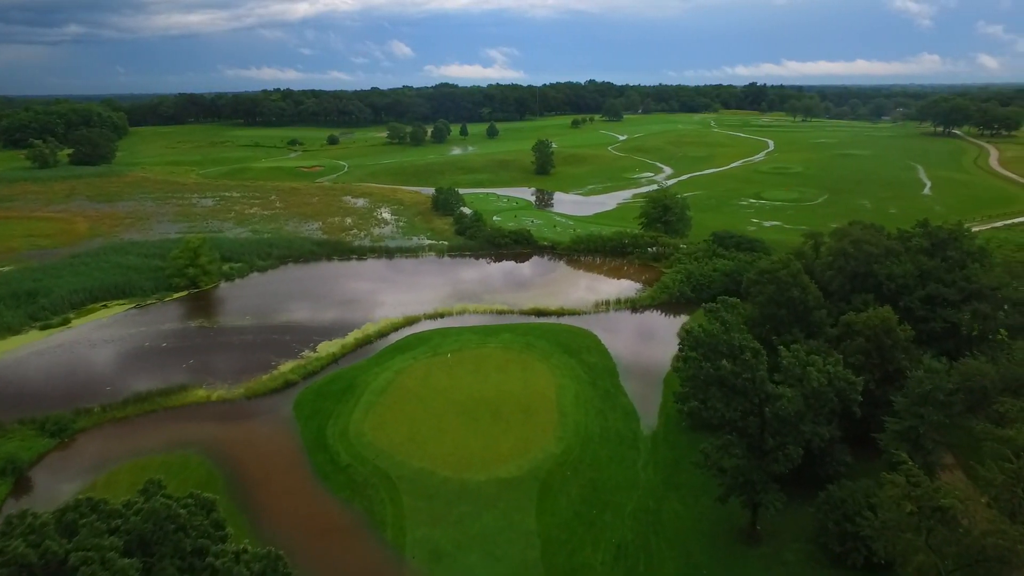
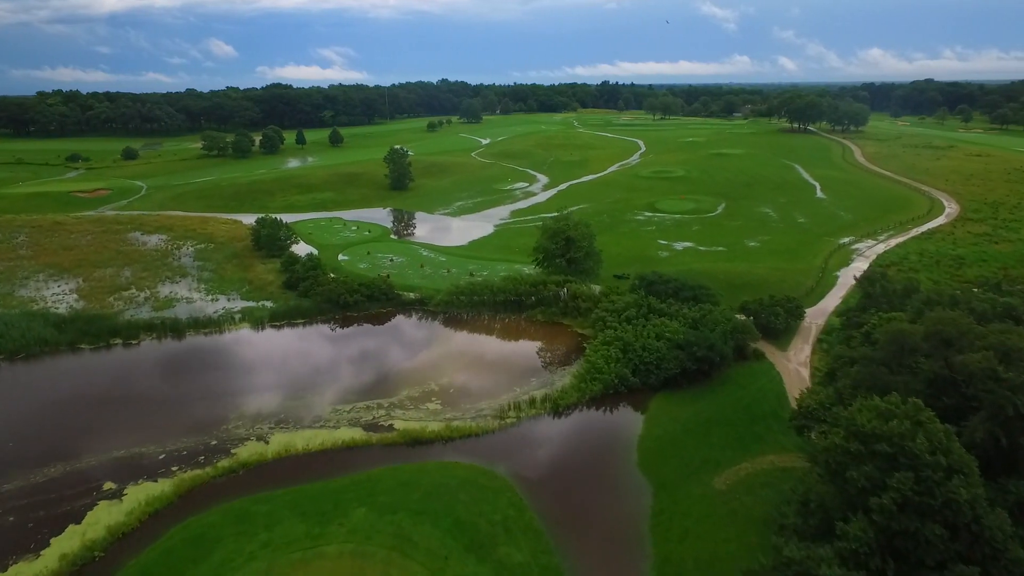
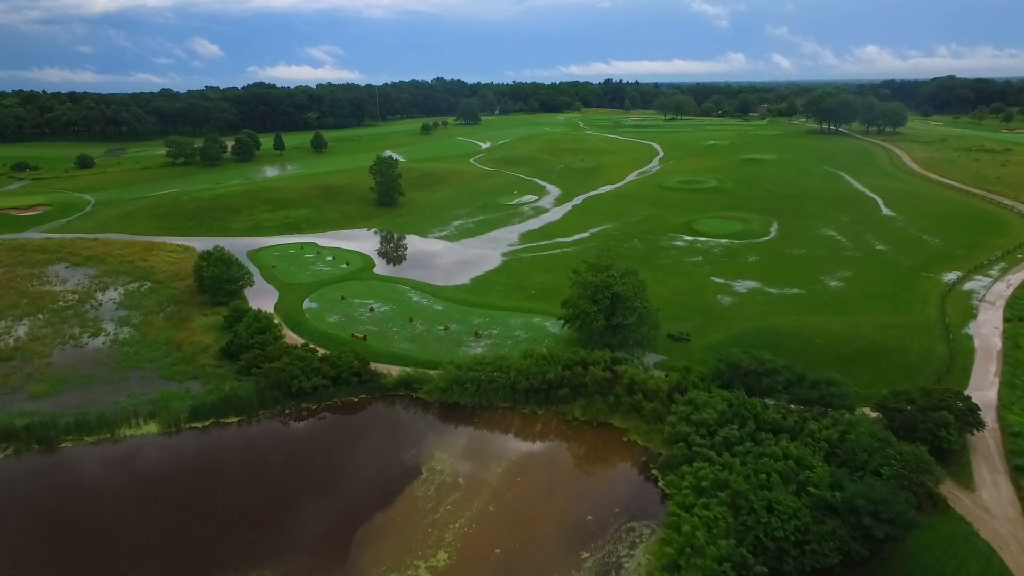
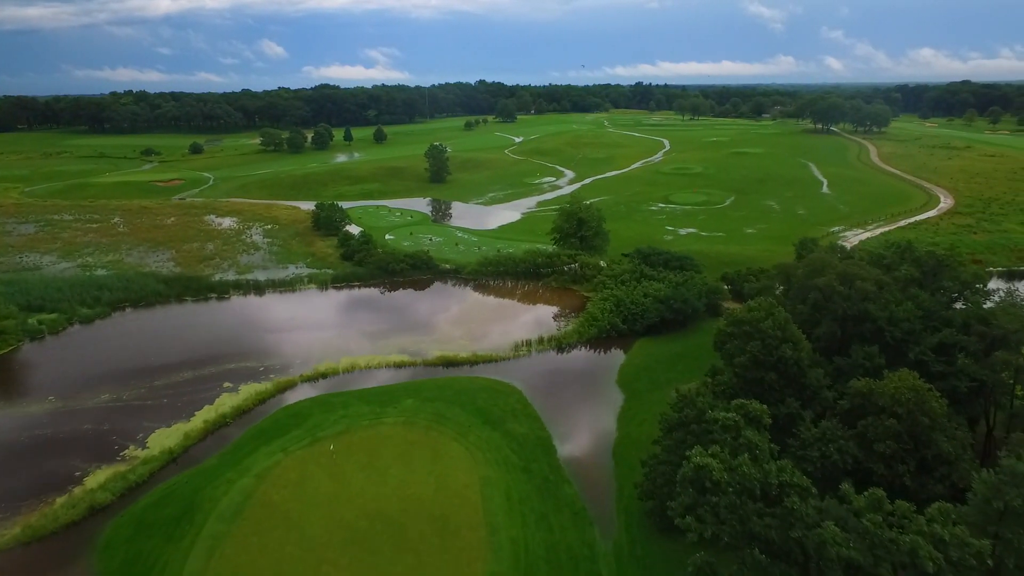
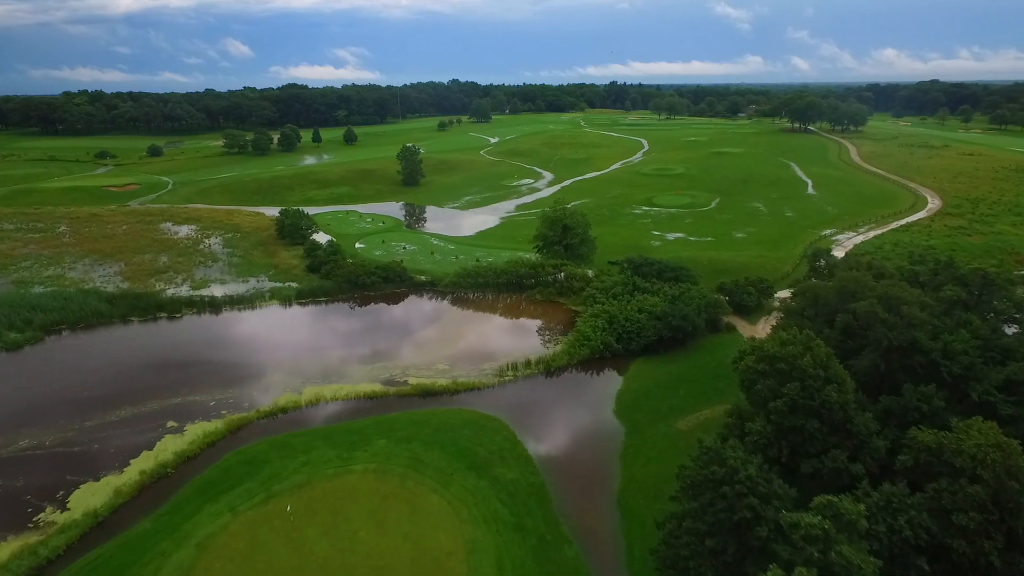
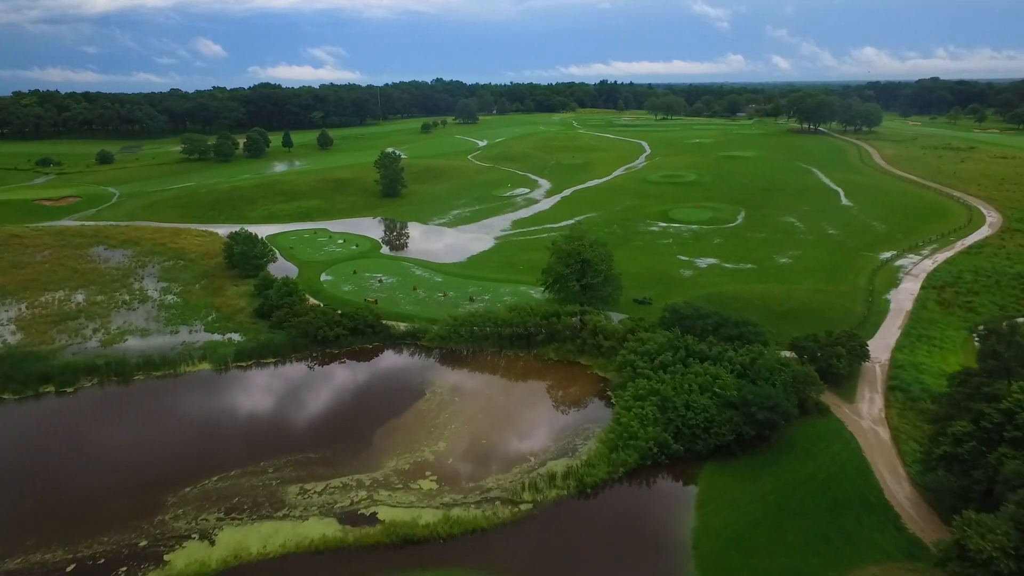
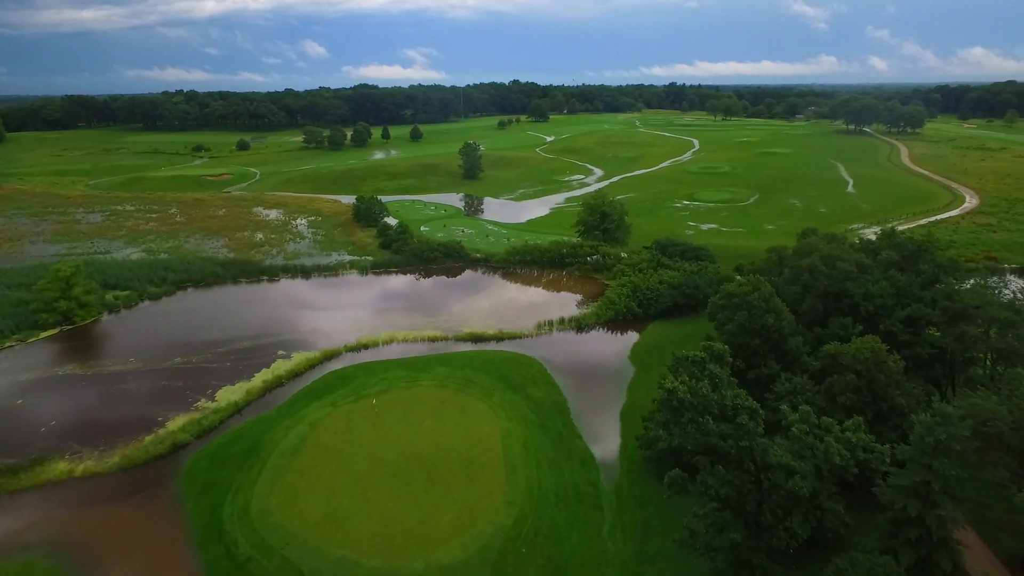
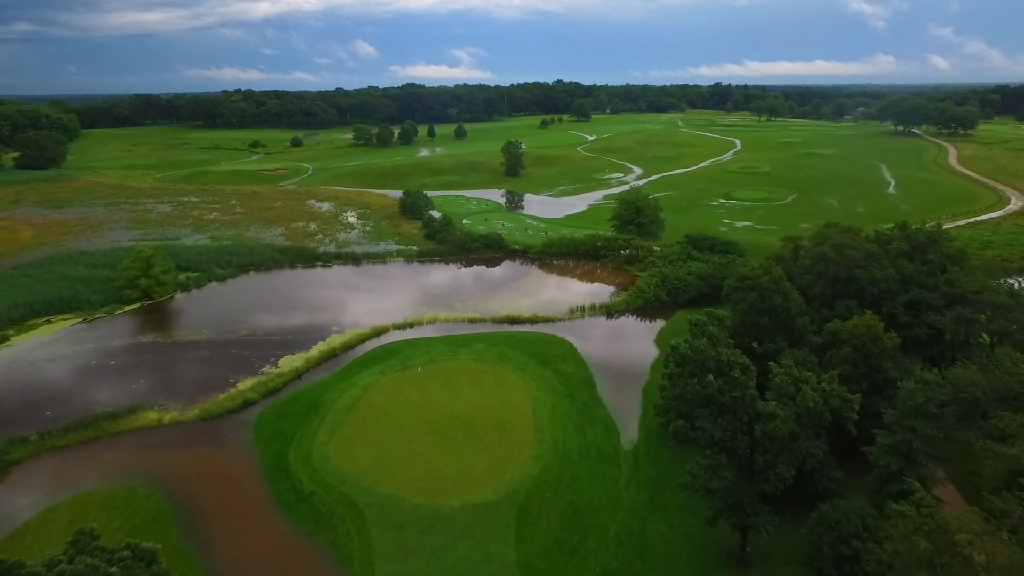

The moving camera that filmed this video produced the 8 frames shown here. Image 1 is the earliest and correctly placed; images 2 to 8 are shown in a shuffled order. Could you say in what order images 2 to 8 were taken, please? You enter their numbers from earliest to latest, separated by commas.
8, 7, 4, 5, 2, 6, 3
